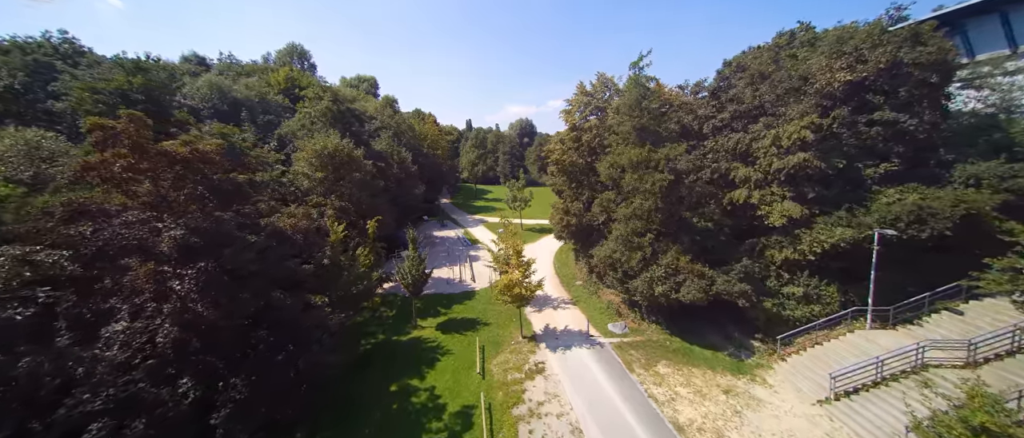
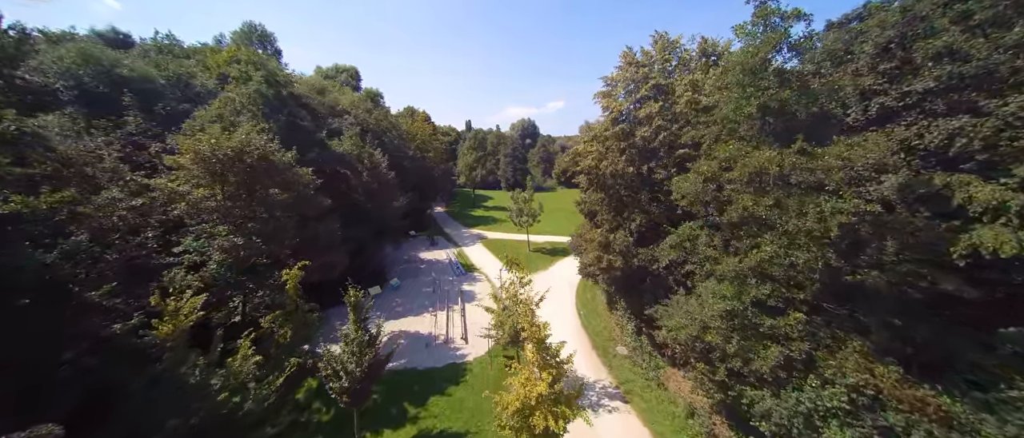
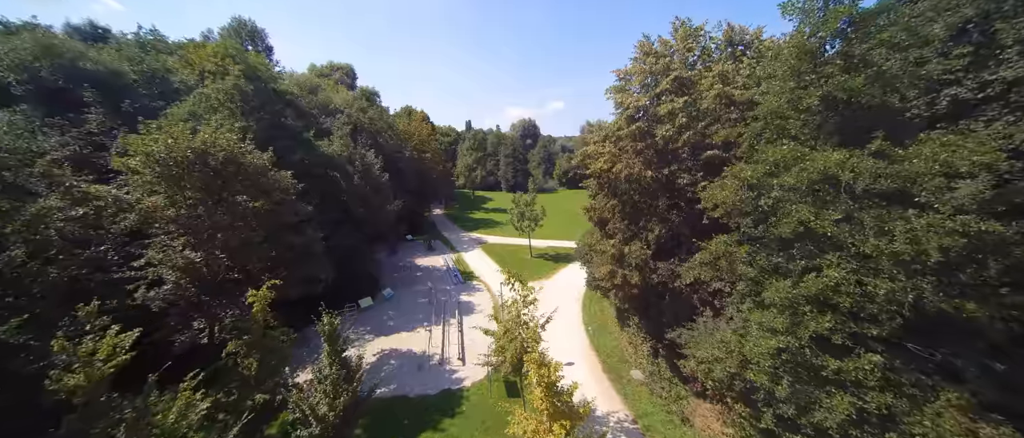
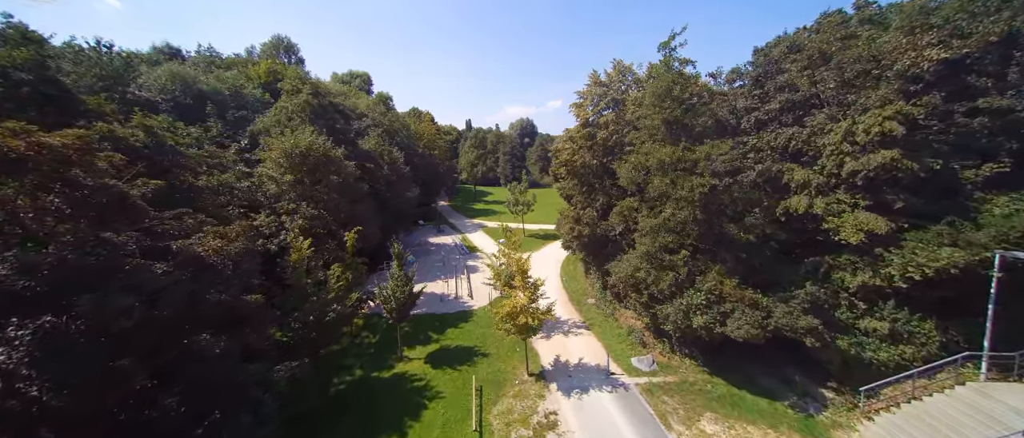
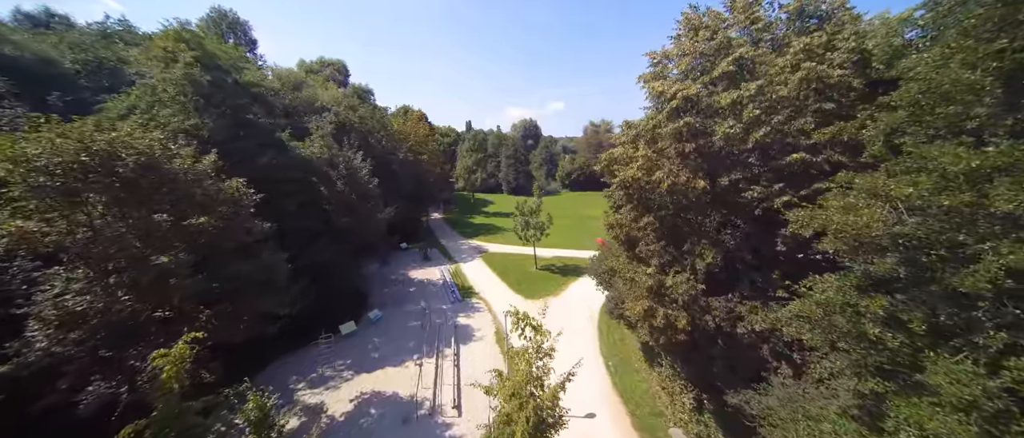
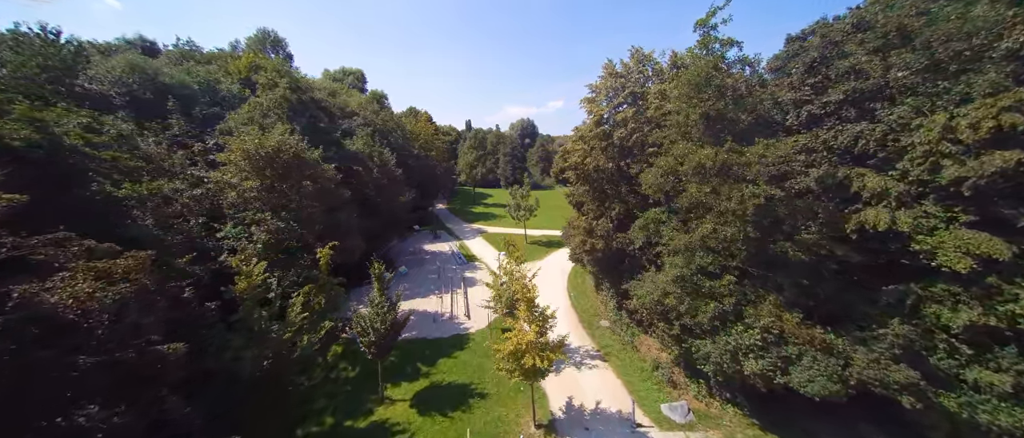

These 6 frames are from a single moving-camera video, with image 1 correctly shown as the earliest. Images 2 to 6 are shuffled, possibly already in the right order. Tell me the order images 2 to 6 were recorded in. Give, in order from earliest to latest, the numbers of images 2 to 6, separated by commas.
4, 6, 2, 3, 5
